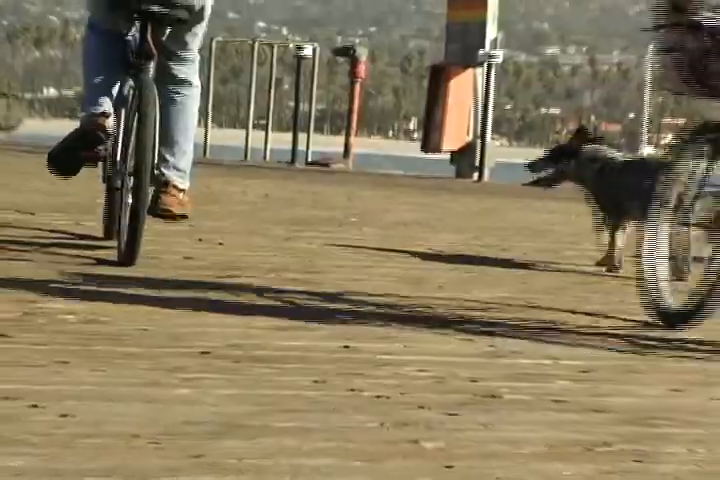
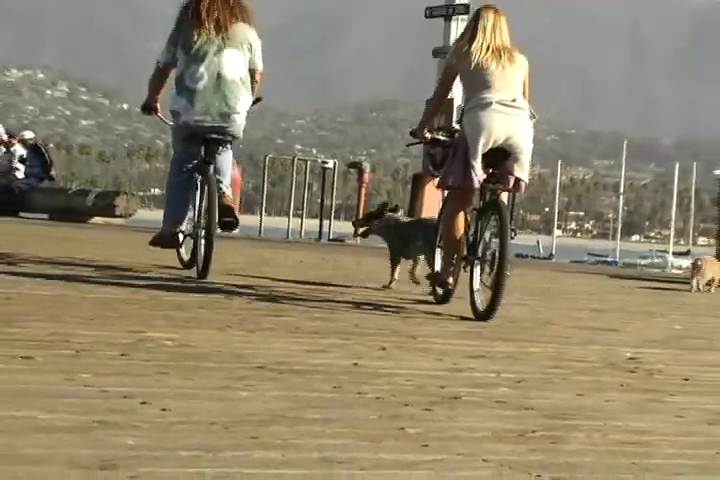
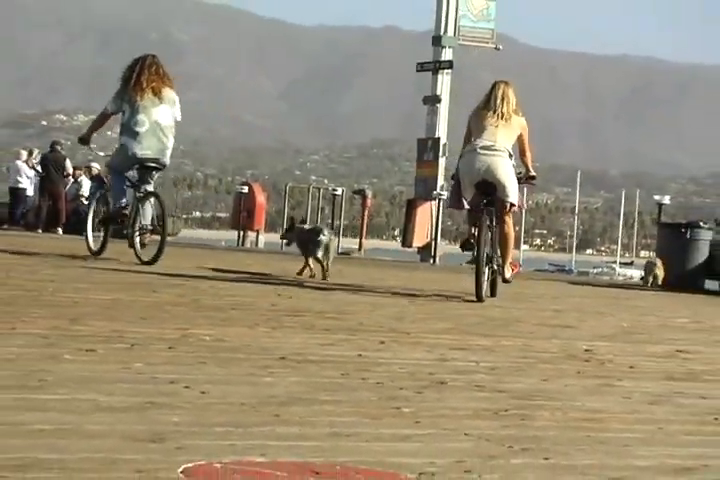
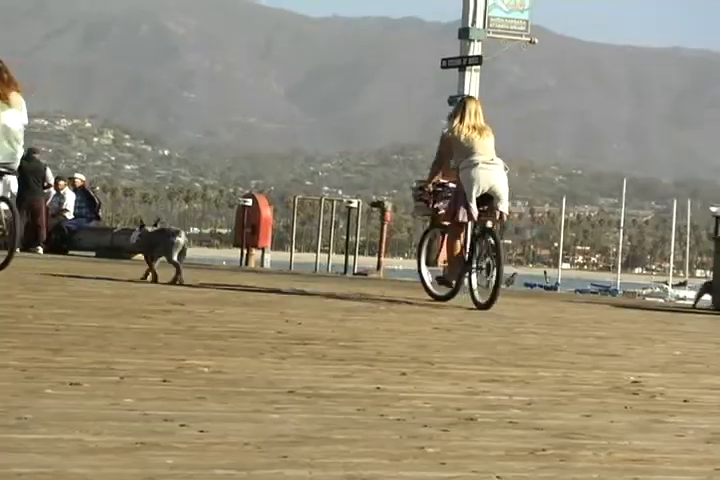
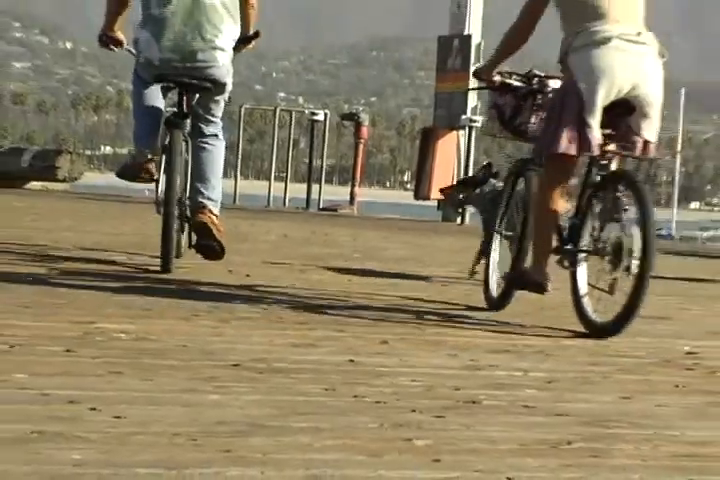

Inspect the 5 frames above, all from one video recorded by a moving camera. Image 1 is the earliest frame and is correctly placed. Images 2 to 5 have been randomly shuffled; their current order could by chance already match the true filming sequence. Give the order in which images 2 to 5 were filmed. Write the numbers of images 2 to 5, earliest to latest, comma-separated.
5, 2, 3, 4
